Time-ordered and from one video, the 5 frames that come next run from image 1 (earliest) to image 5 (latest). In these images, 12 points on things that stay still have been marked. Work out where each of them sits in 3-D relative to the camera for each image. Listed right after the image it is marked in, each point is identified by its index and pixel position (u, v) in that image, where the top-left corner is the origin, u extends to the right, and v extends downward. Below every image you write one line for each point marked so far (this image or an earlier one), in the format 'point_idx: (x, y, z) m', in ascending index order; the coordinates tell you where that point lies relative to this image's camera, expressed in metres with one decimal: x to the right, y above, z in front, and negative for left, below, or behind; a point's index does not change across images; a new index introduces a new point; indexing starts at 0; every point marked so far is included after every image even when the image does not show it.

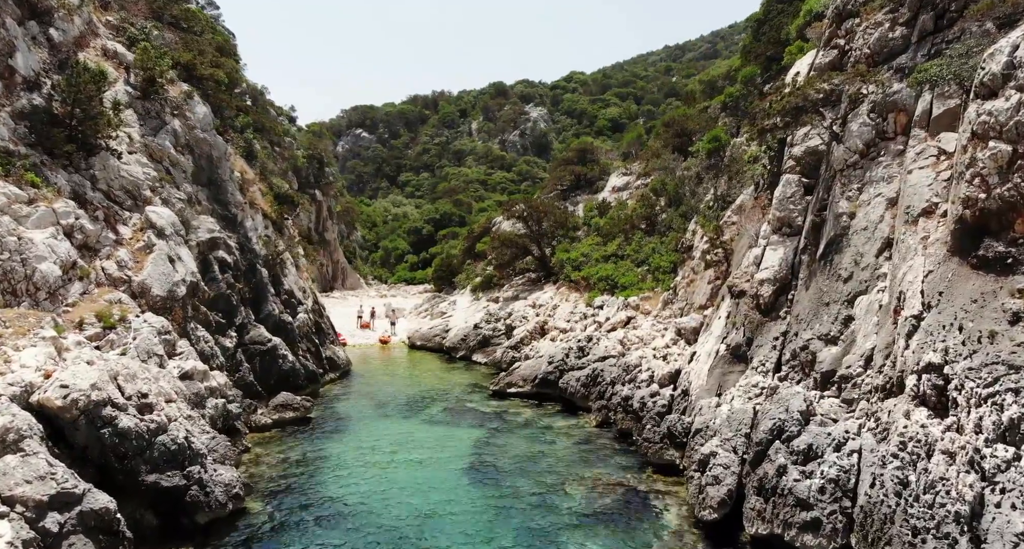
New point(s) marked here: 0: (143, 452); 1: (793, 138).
0: (-5.9, -2.8, +11.7) m
1: (+7.0, +3.4, +18.4) m
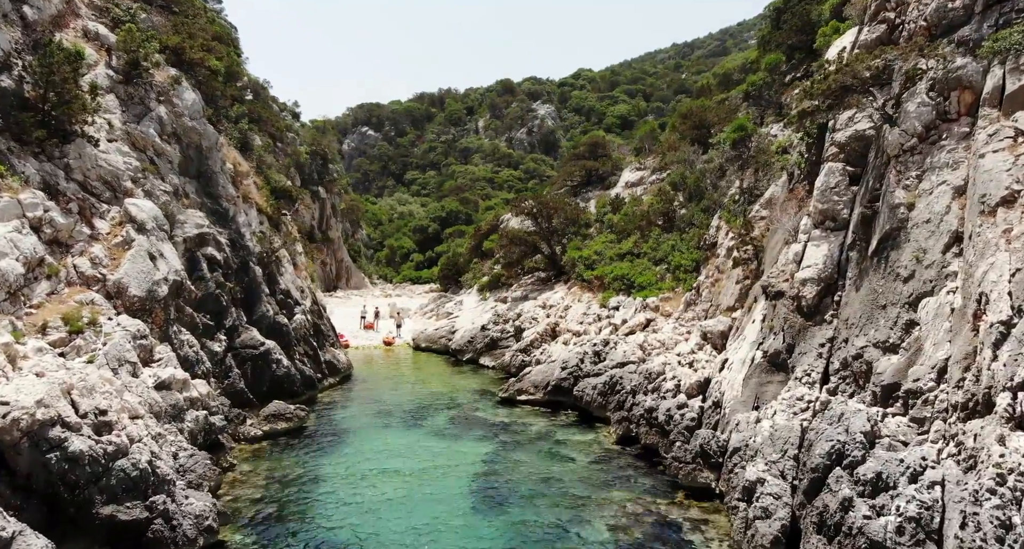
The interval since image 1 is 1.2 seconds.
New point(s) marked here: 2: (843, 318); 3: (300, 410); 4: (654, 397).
0: (-5.7, -2.8, +10.1) m
1: (+7.3, +3.4, +16.6) m
2: (+6.4, -0.8, +14.3) m
3: (-5.7, -3.6, +19.8) m
4: (+3.4, -2.9, +17.6) m
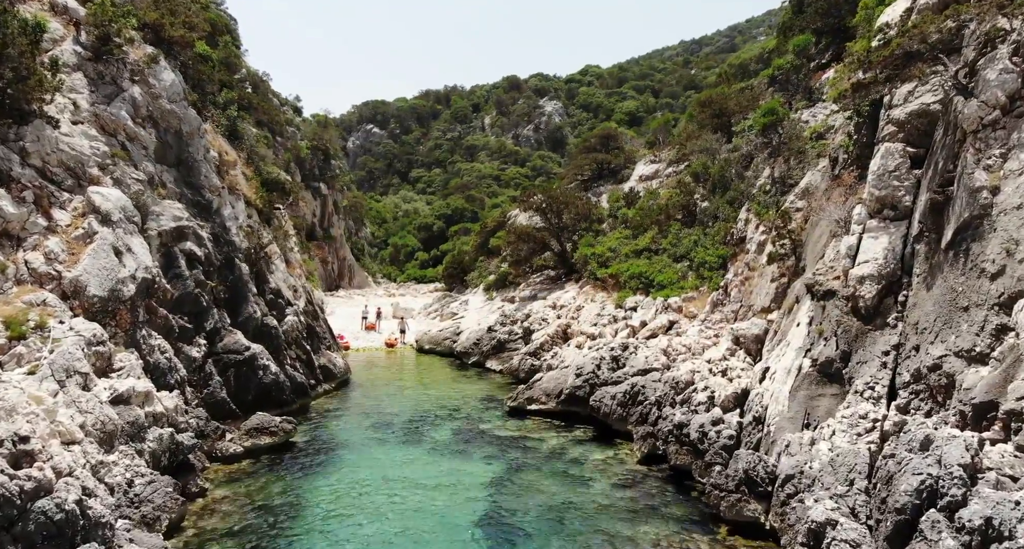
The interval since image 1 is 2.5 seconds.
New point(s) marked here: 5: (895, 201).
0: (-5.5, -2.8, +8.1) m
1: (+7.6, +3.5, +14.6) m
2: (+6.6, -0.8, +12.2) m
3: (-5.4, -3.6, +17.8) m
4: (+3.6, -2.9, +15.5) m
5: (+7.1, +1.4, +13.7) m
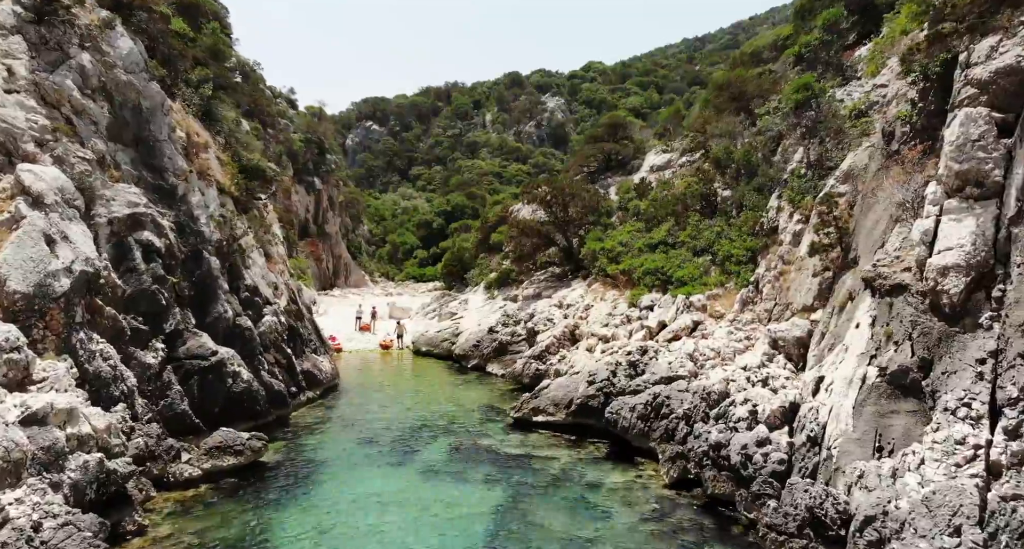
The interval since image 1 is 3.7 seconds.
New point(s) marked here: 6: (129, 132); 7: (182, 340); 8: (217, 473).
0: (-5.4, -2.6, +5.8) m
1: (+7.6, +3.6, +12.2) m
2: (+6.7, -0.6, +9.8) m
3: (-5.3, -3.4, +15.4) m
4: (+3.7, -2.7, +13.2) m
5: (+7.2, +1.5, +11.3) m
6: (-9.1, +3.4, +17.5) m
7: (-7.4, -1.5, +16.5) m
8: (-5.7, -3.9, +14.2) m
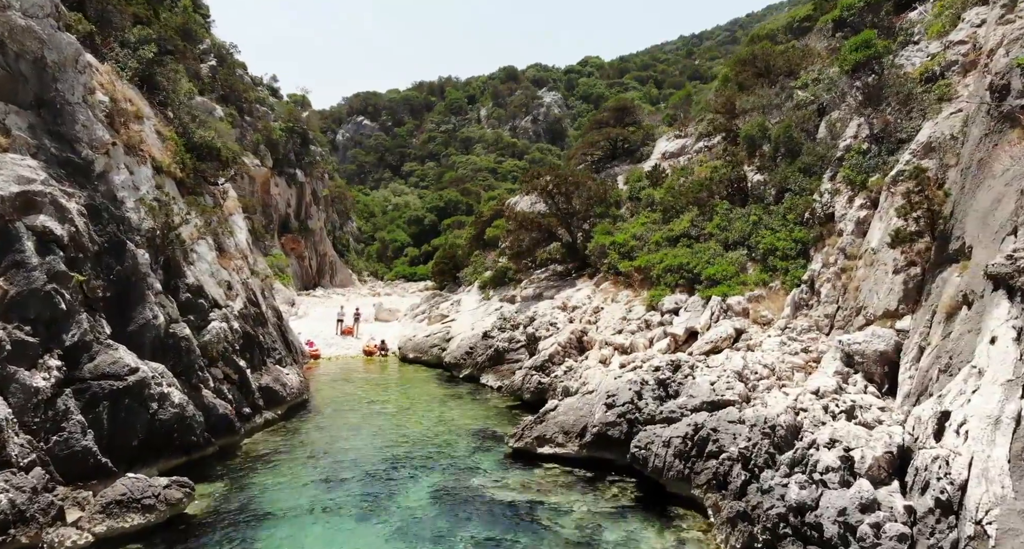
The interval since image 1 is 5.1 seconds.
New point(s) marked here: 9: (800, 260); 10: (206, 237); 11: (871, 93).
0: (-5.4, -2.6, +2.2) m
1: (+7.7, +3.7, +8.7) m
2: (+6.7, -0.6, +6.3) m
3: (-5.3, -3.4, +11.8) m
4: (+3.7, -2.7, +9.6) m
5: (+7.2, +1.6, +7.8) m
6: (-9.1, +3.4, +13.9) m
7: (-7.4, -1.4, +12.9) m
8: (-5.7, -3.8, +10.7) m
9: (+6.5, +0.3, +16.9) m
10: (-7.7, +0.9, +18.3) m
11: (+8.6, +4.4, +17.7) m
